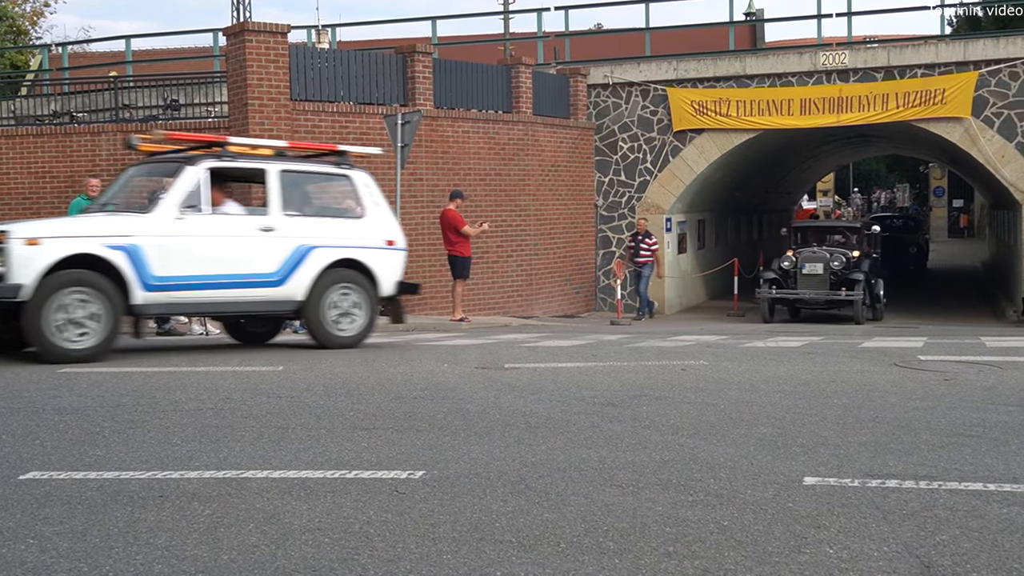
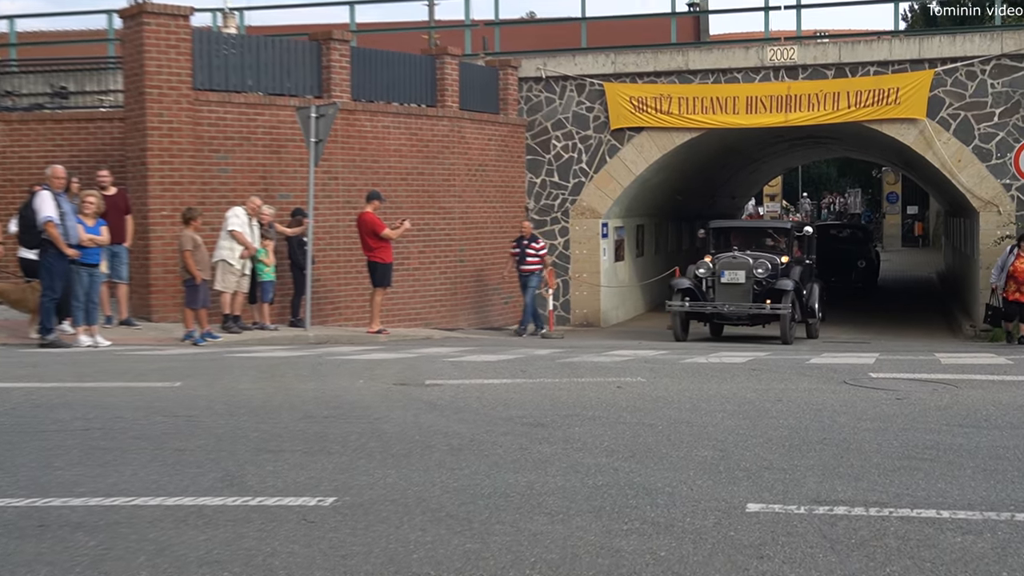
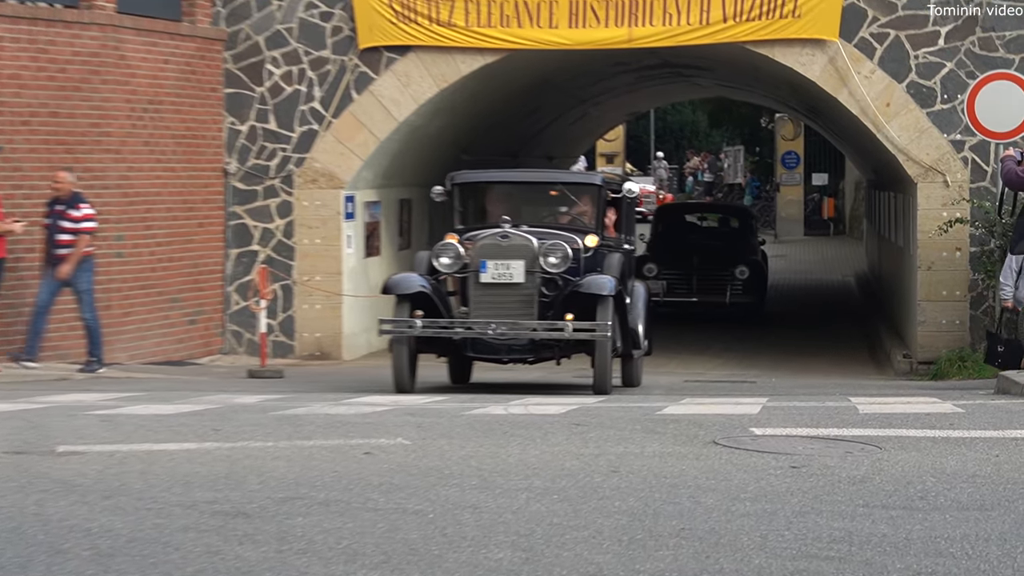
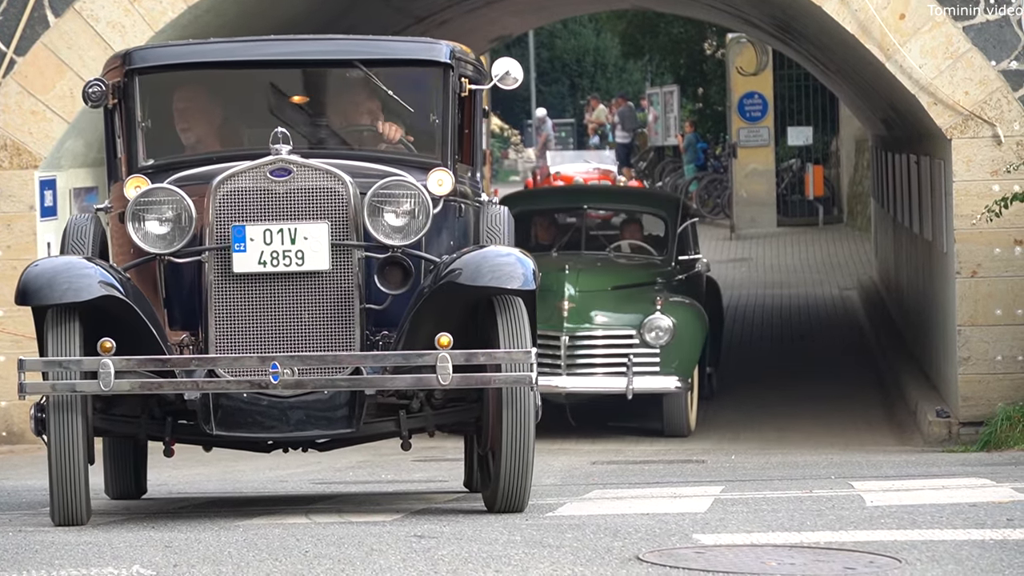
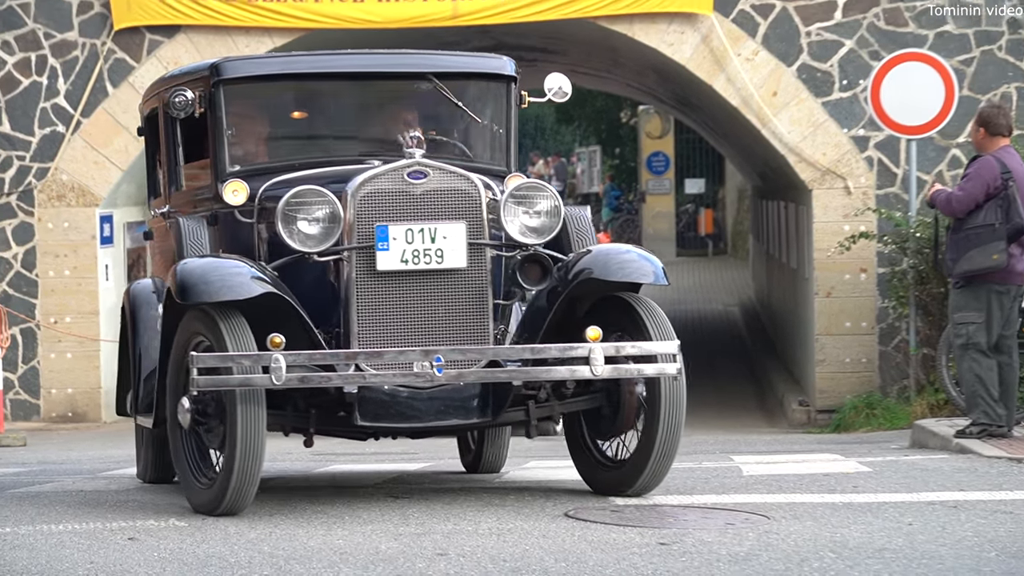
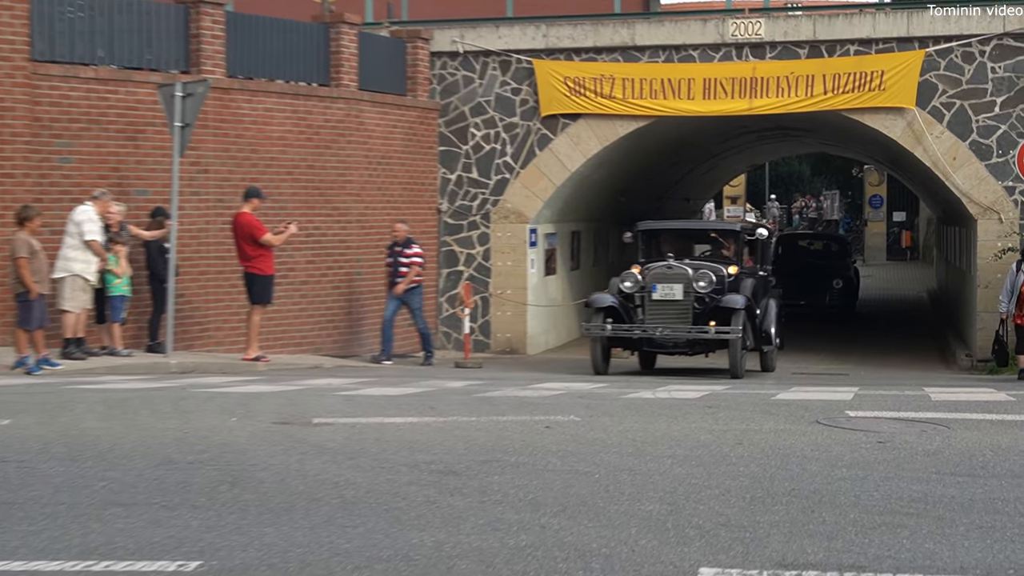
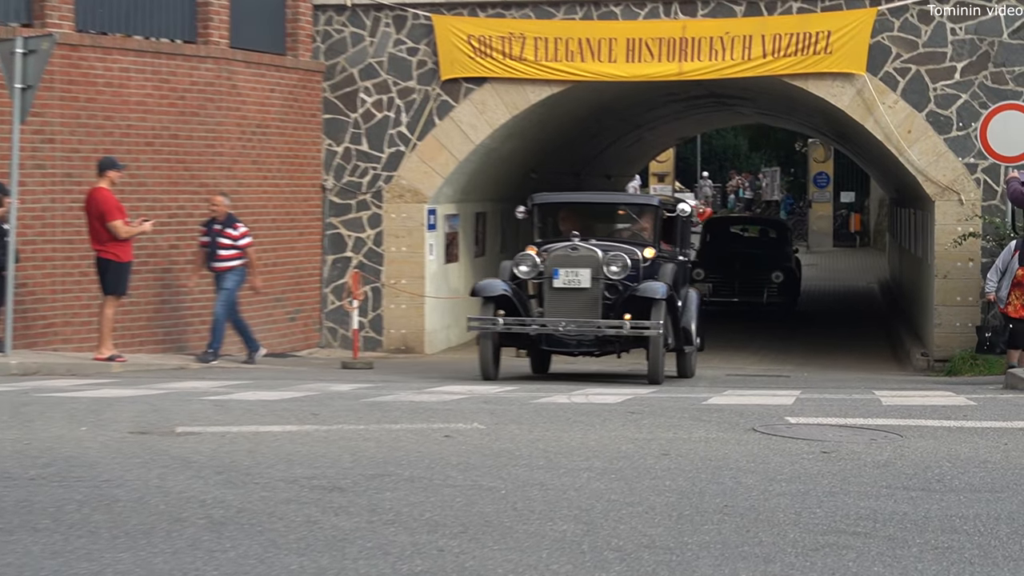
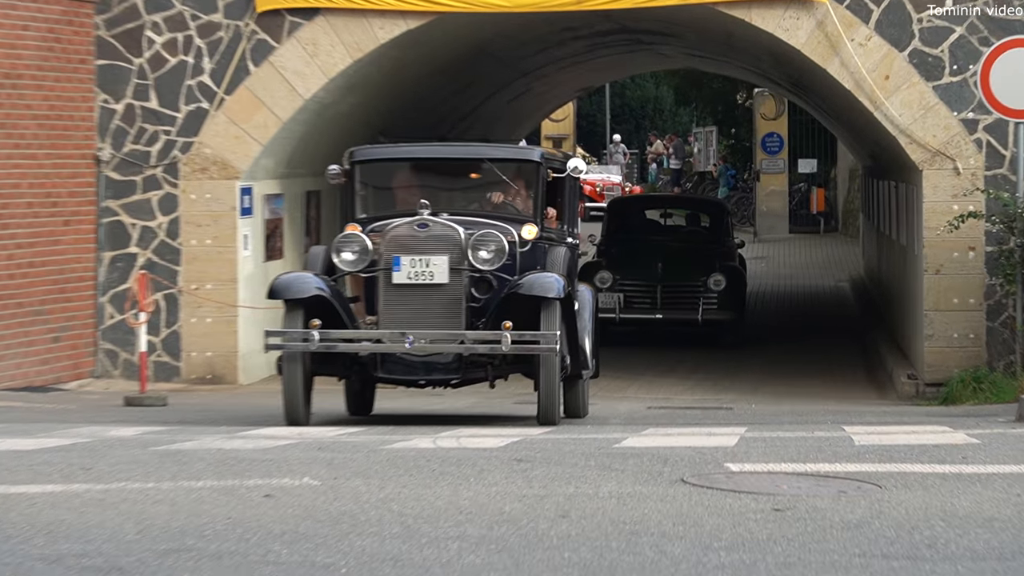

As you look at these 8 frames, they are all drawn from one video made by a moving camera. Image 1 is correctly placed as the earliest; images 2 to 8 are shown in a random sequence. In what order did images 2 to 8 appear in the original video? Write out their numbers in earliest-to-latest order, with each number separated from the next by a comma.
2, 6, 7, 3, 8, 4, 5
